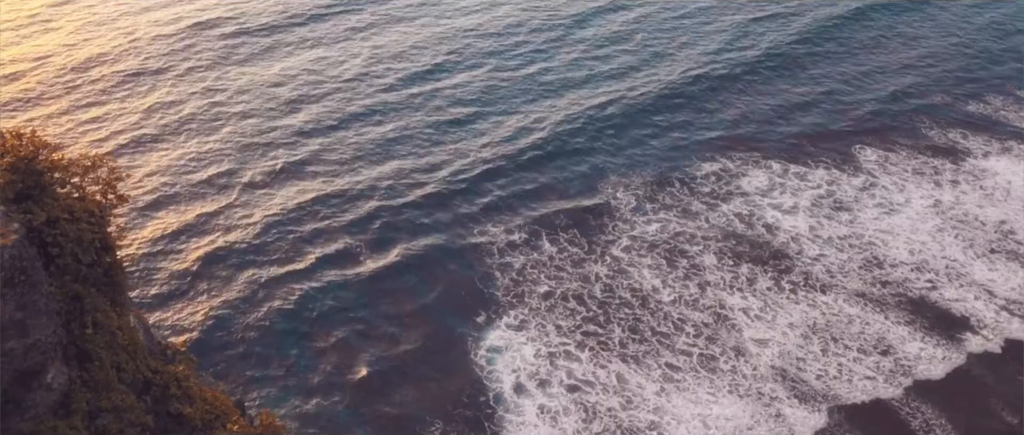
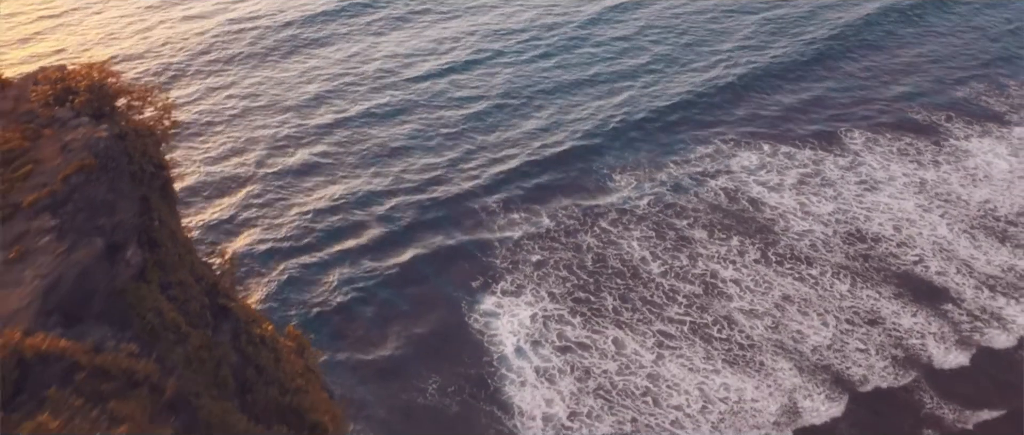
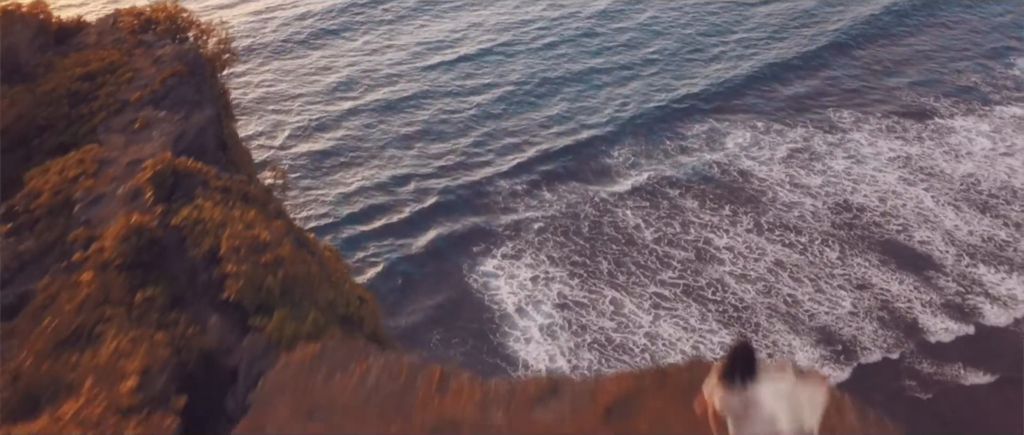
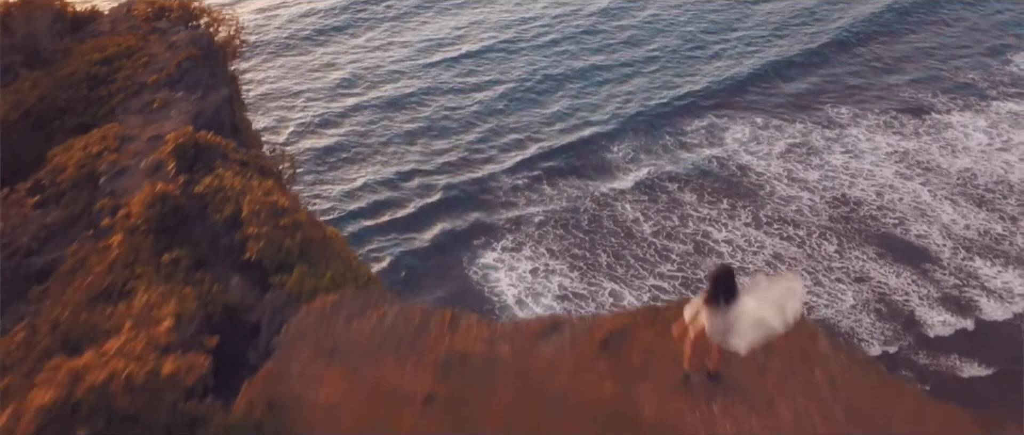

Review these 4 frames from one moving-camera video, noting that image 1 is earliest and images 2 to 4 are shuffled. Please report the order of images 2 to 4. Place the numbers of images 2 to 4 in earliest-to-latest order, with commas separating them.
2, 3, 4
